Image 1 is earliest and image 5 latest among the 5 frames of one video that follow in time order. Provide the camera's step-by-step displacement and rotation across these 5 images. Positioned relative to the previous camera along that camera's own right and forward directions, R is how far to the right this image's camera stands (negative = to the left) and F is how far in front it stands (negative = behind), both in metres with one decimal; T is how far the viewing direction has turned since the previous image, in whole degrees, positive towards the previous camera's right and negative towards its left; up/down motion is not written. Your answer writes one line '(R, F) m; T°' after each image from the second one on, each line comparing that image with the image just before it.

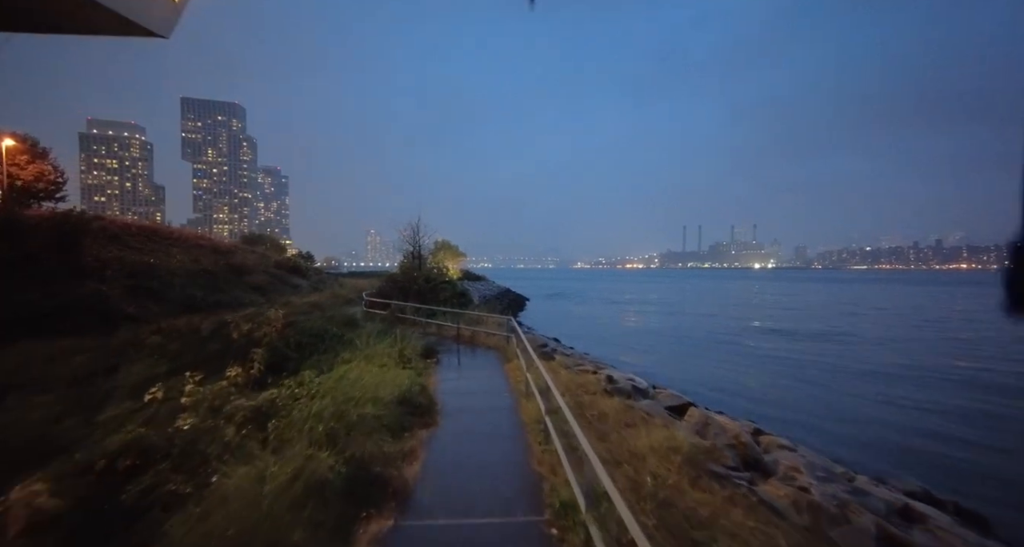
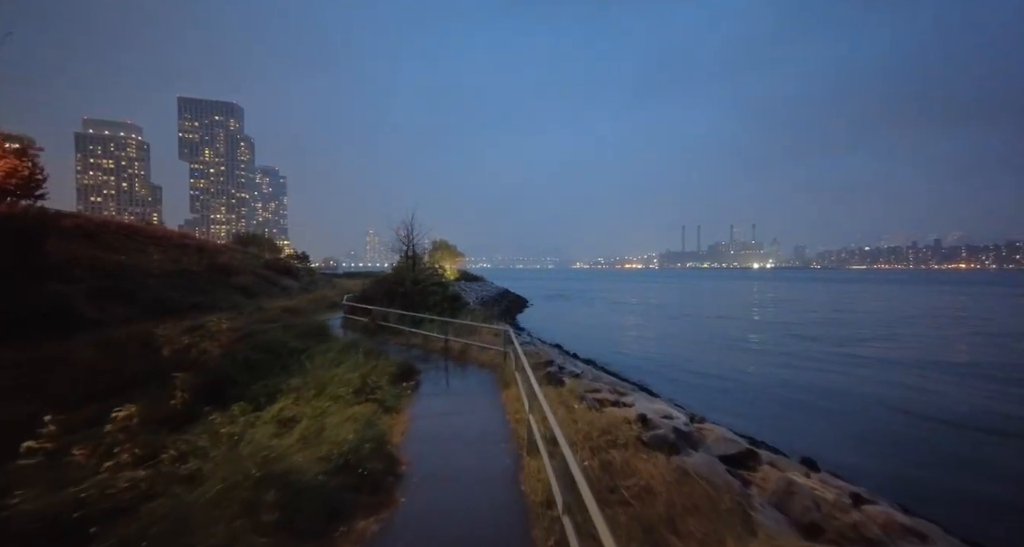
(0.0, +2.1) m; 0°
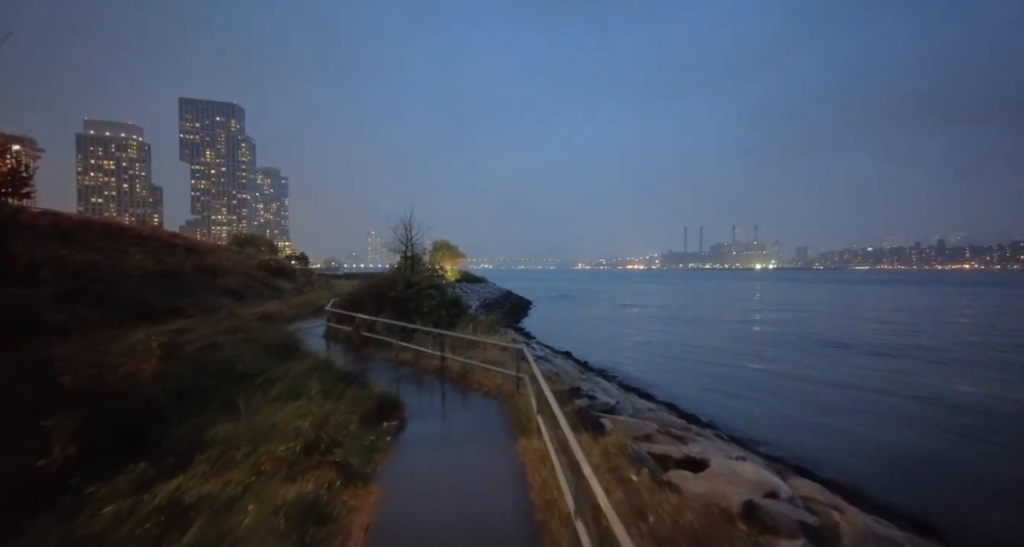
(-0.2, +2.2) m; 0°
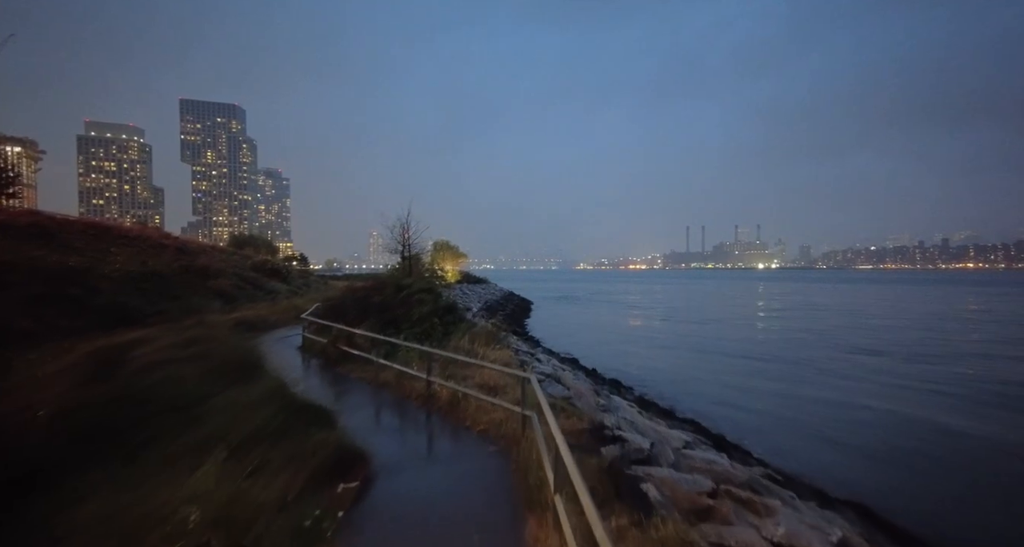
(0.0, +1.7) m; 0°
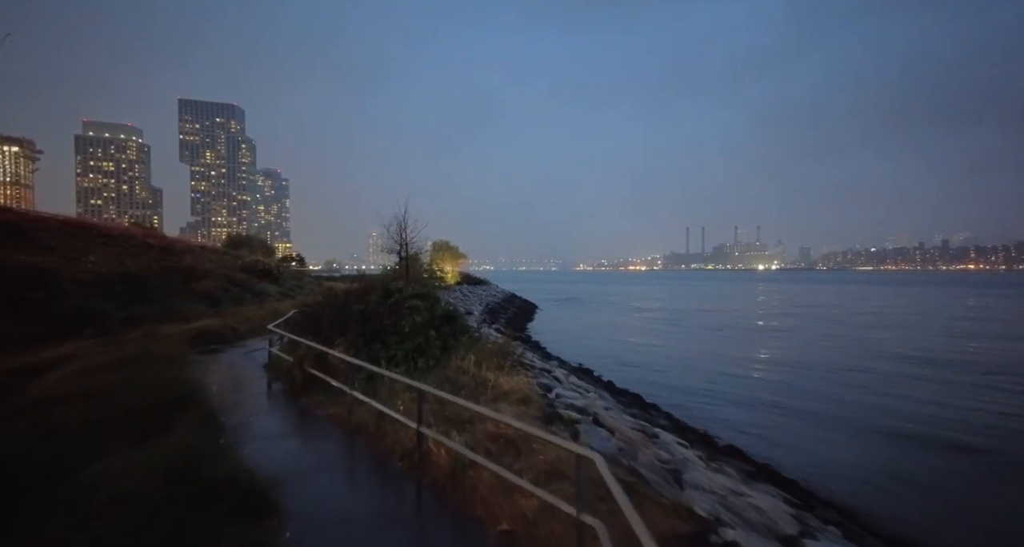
(-0.3, +2.3) m; 0°
